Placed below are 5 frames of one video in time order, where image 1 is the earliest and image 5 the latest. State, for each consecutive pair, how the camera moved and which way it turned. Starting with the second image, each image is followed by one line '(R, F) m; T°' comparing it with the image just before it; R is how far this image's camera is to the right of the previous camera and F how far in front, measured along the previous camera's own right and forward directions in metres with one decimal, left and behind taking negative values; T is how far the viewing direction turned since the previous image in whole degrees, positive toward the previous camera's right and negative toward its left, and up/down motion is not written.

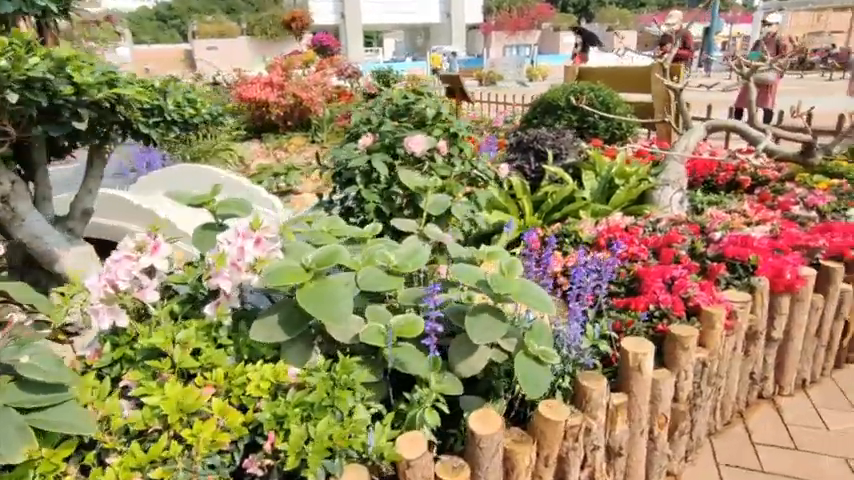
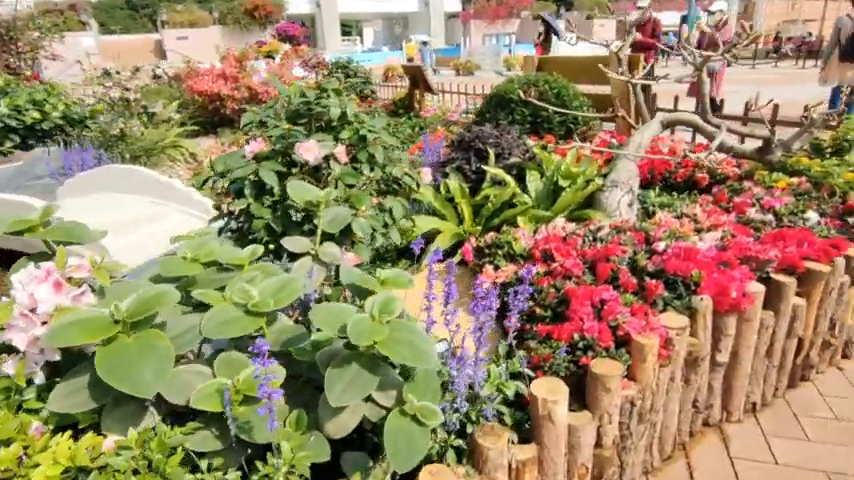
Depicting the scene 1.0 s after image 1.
(+0.4, +0.4) m; +2°
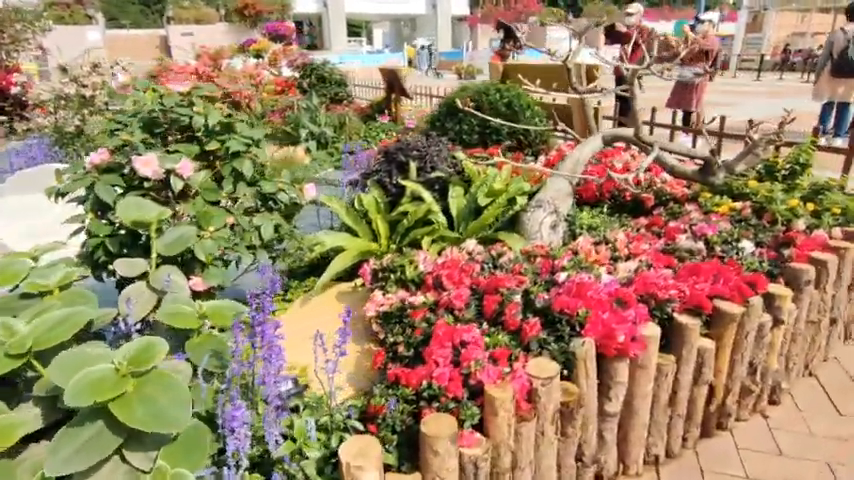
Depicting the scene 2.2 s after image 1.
(+0.7, +0.3) m; -1°
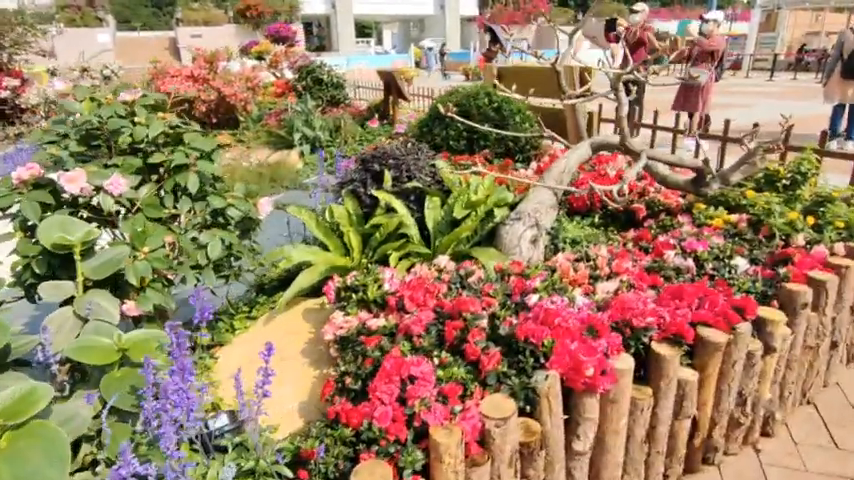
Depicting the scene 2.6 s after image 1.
(+0.3, +0.2) m; -1°
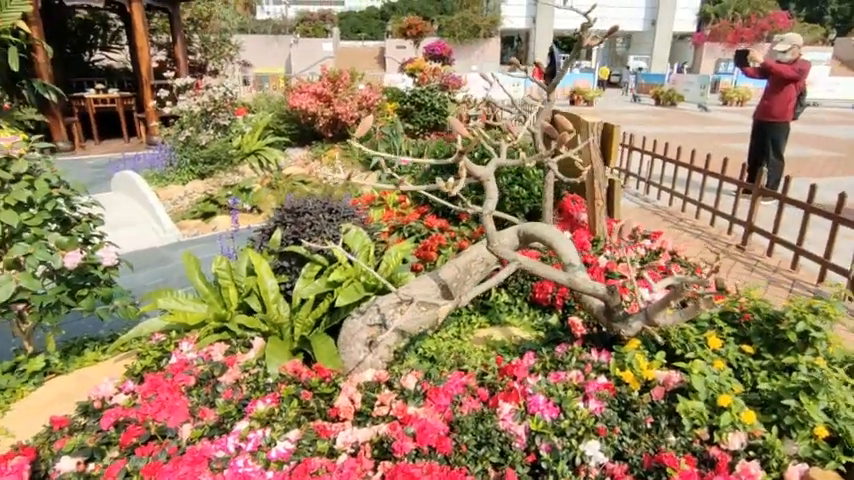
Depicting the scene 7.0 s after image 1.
(+1.9, +0.8) m; -21°
